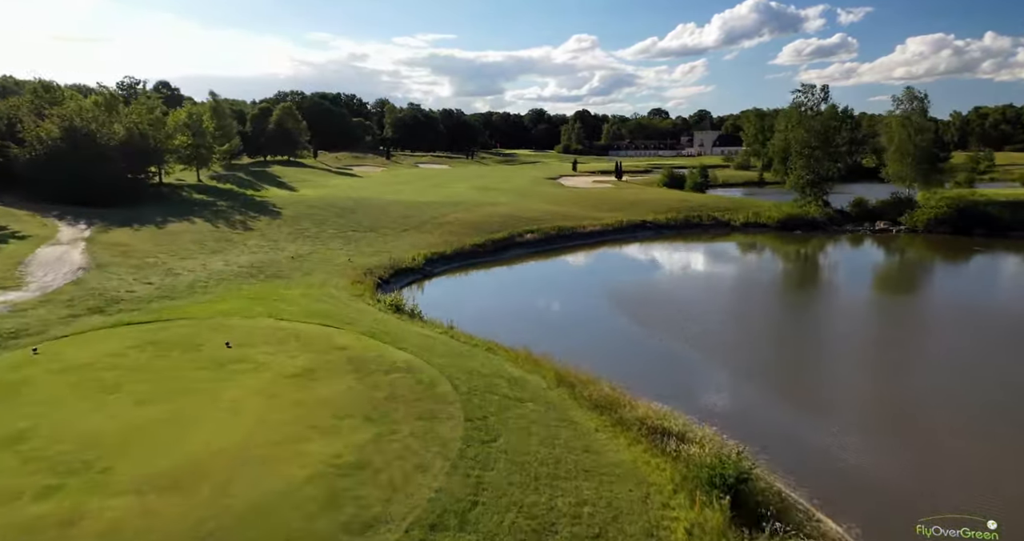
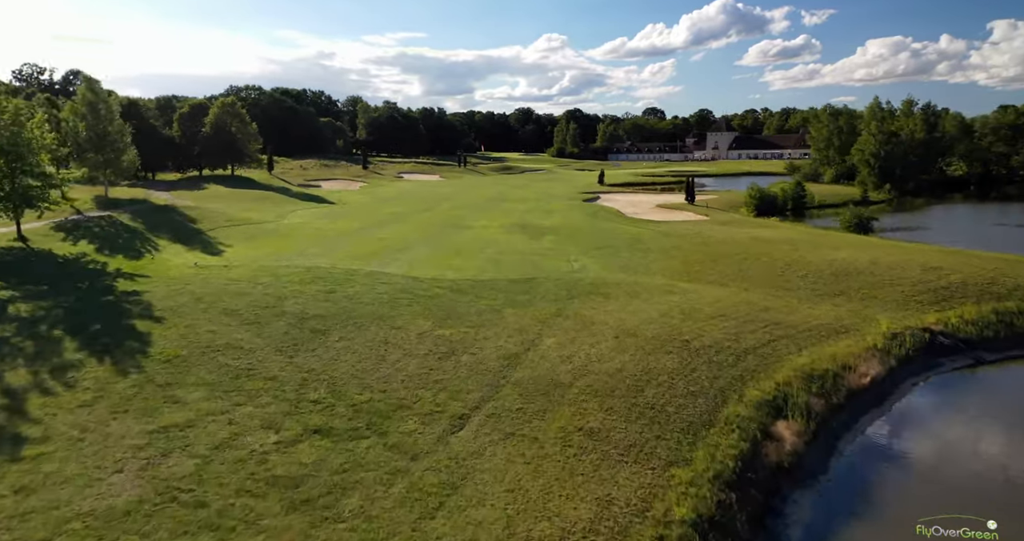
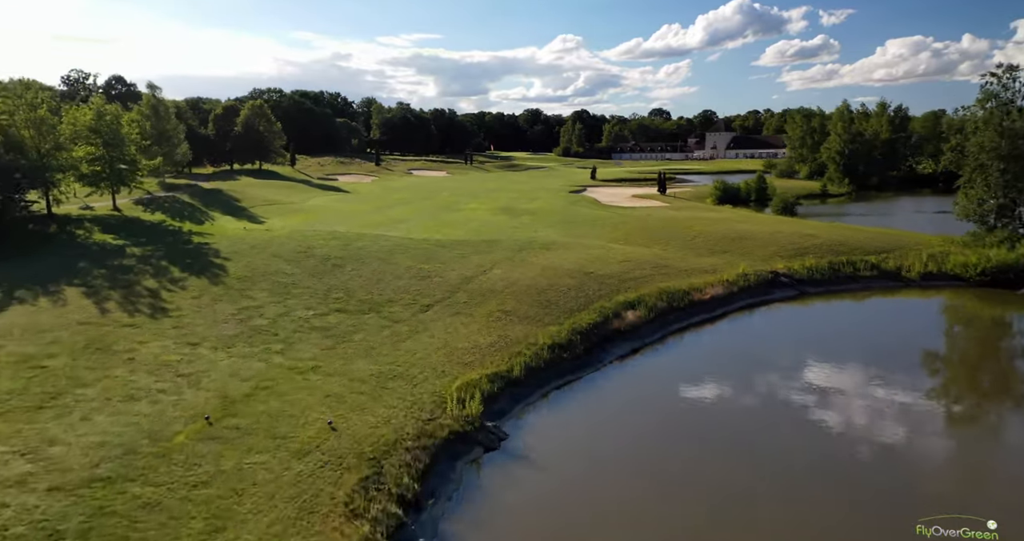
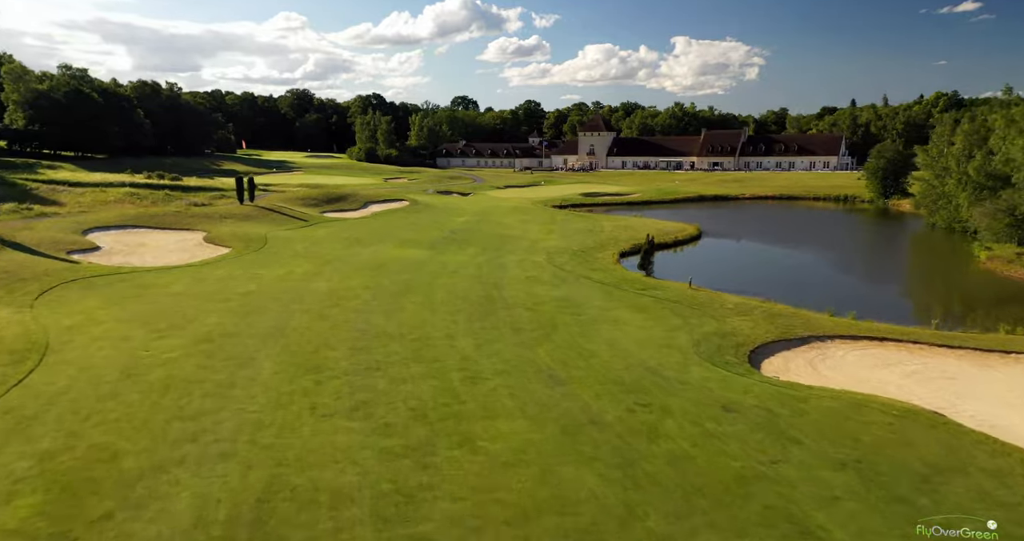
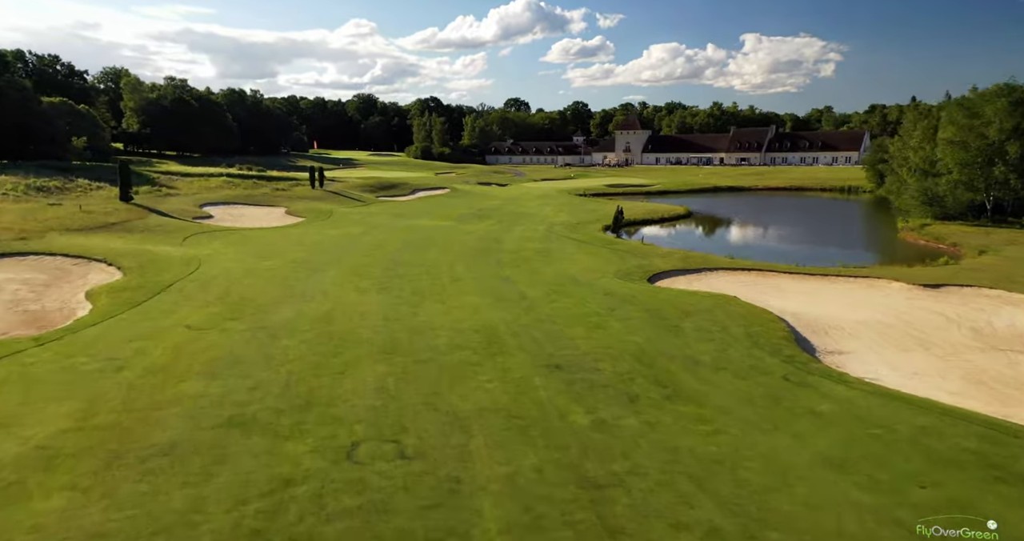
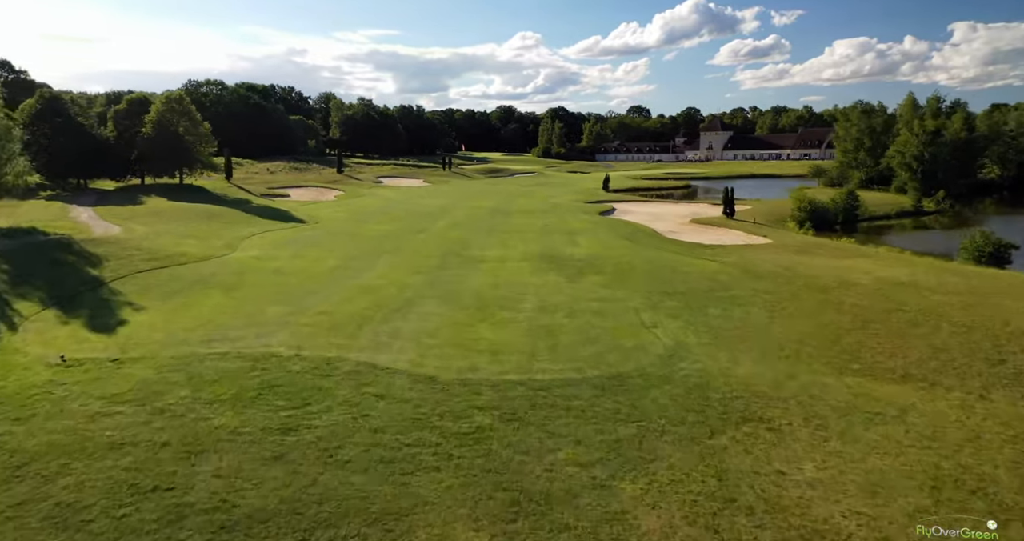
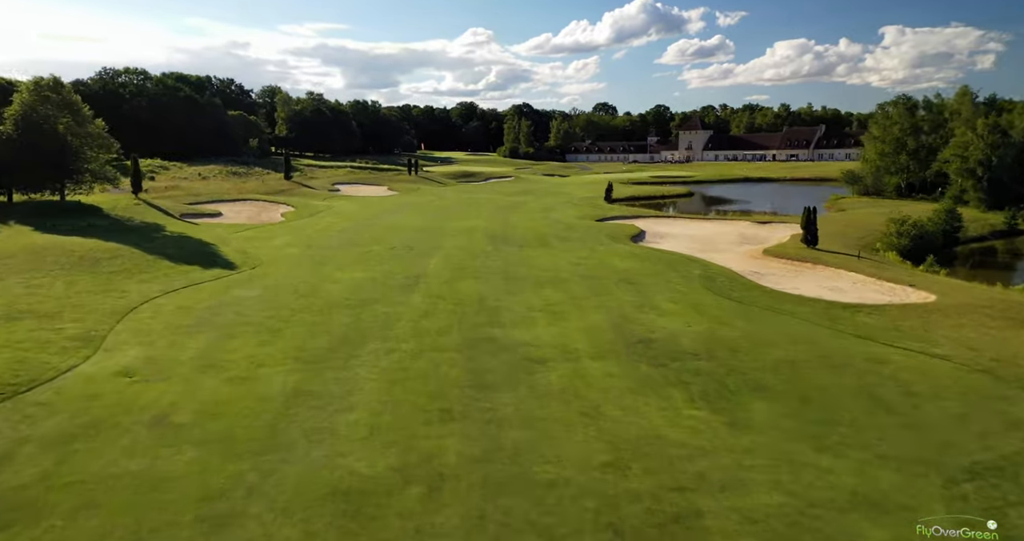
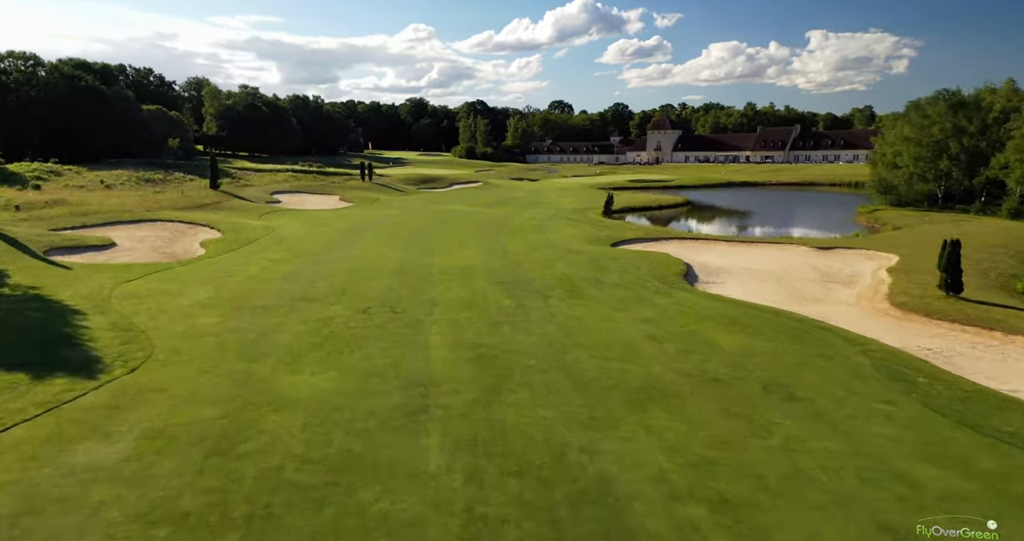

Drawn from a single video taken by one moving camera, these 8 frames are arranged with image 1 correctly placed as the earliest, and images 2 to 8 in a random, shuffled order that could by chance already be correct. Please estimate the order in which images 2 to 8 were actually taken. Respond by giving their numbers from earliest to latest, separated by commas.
3, 2, 6, 7, 8, 5, 4
